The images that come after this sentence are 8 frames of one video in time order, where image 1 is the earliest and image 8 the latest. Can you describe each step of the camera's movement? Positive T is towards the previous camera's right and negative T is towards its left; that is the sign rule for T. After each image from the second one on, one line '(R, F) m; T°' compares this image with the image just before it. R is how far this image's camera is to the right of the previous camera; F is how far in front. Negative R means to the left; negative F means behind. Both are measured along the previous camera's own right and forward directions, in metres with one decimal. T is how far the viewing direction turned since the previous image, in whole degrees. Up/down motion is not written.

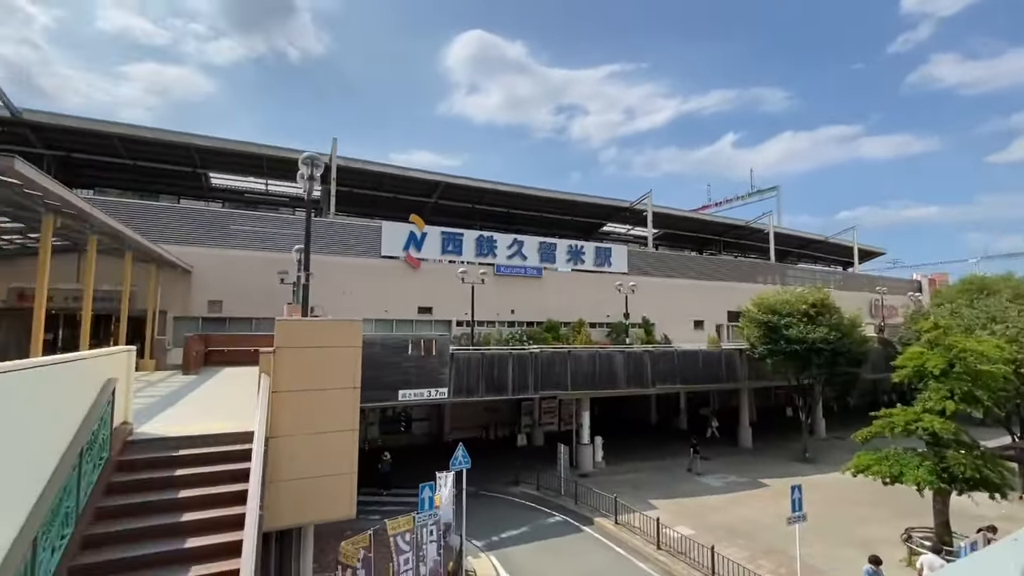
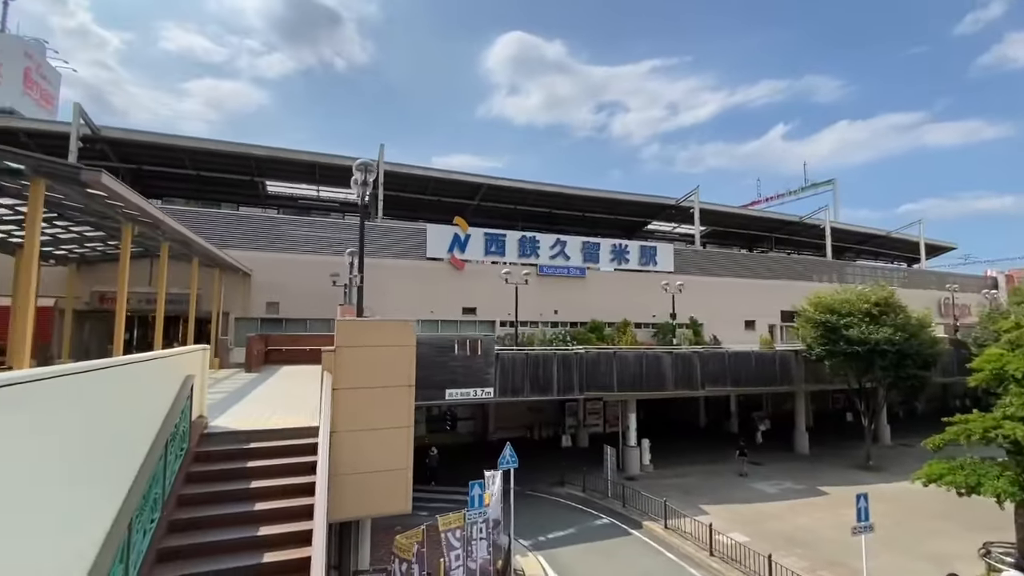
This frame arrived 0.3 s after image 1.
(-0.1, 0.0) m; -5°
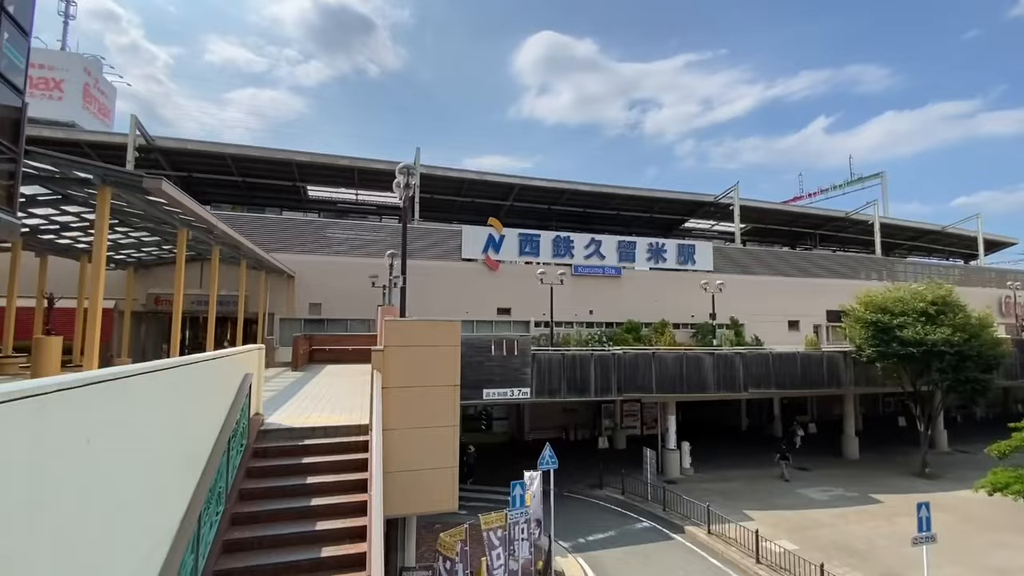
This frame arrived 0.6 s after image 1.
(-0.2, 0.0) m; -4°
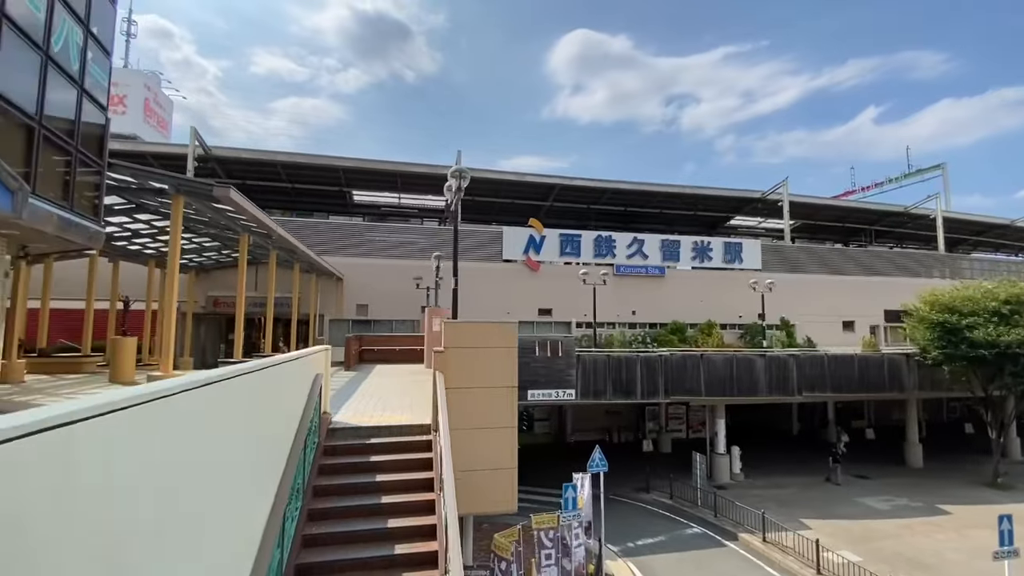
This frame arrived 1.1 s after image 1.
(-0.3, 0.0) m; -4°
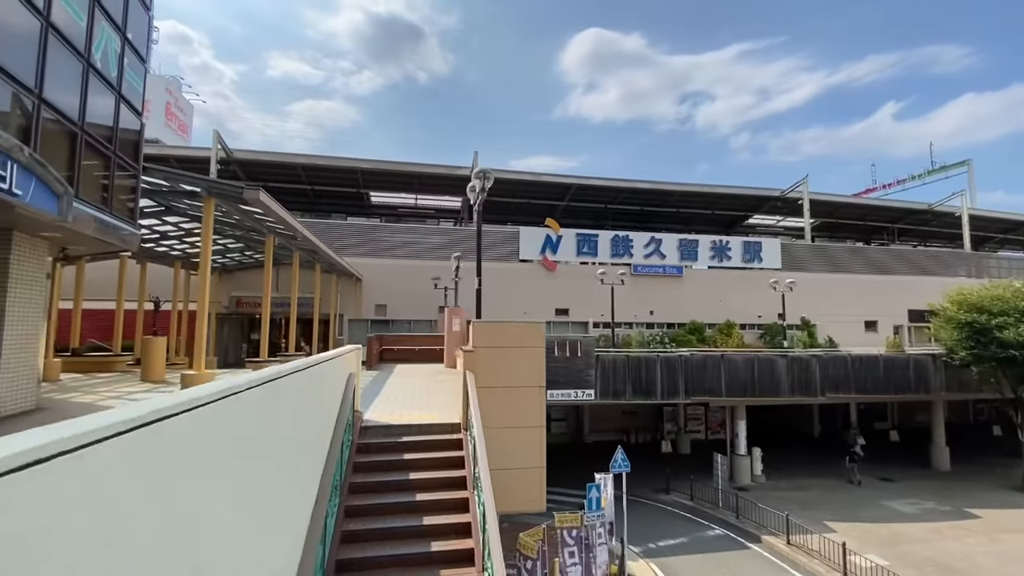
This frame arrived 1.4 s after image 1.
(-0.2, 0.0) m; -2°
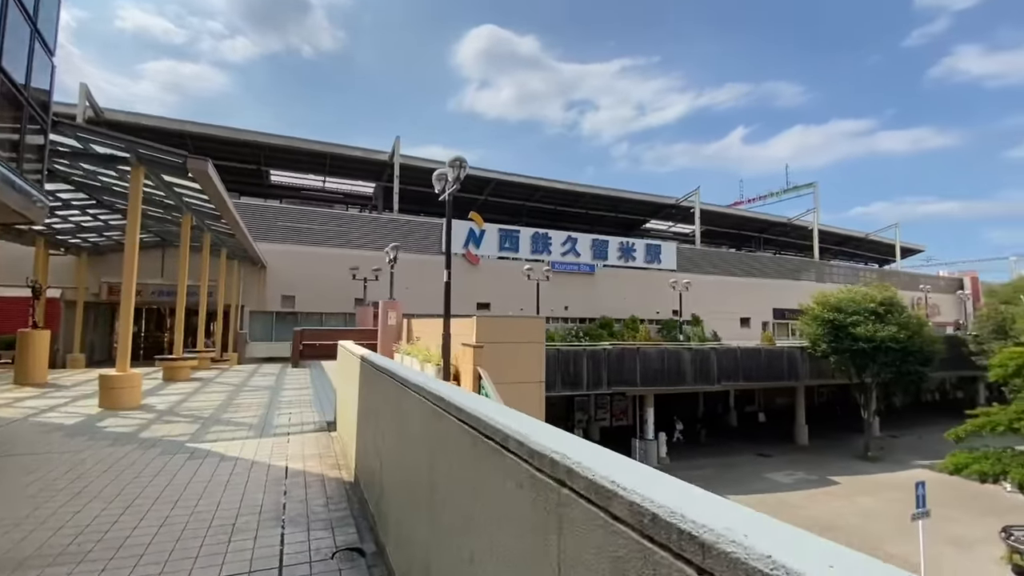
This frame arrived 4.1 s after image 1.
(-1.5, +0.3) m; +13°
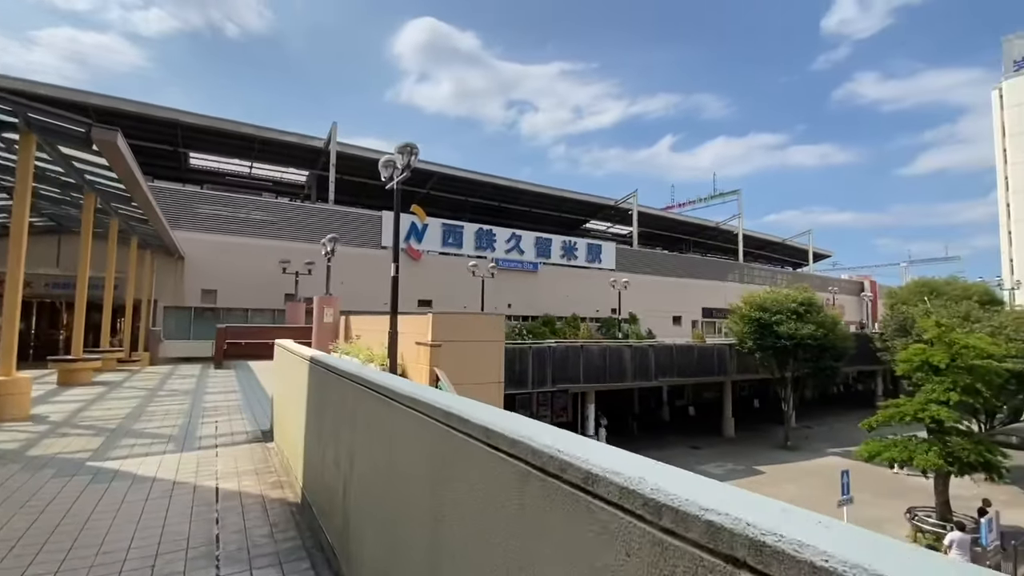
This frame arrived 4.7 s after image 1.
(-0.3, +0.4) m; +7°
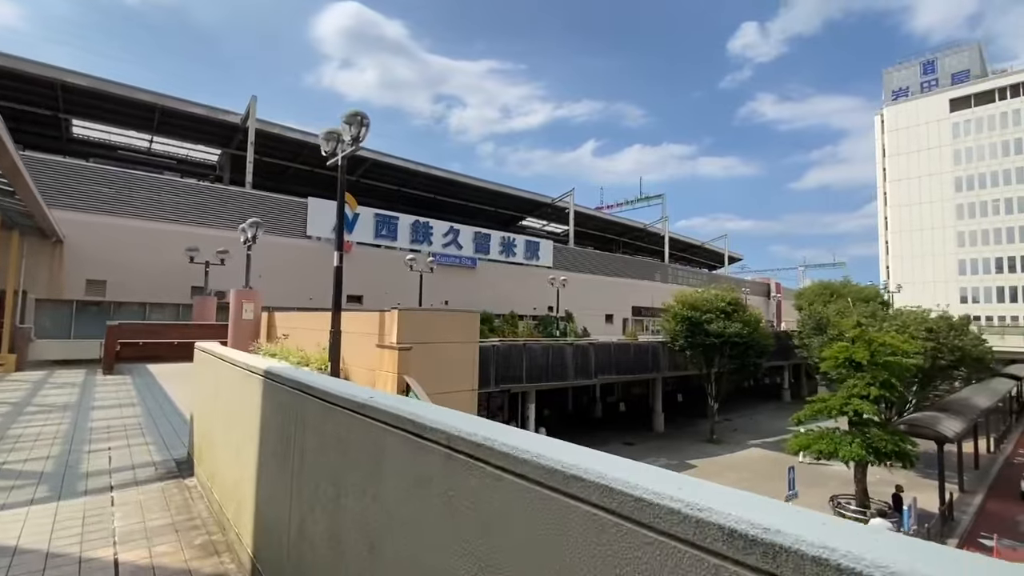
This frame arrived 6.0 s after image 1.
(-0.6, +0.8) m; +9°
